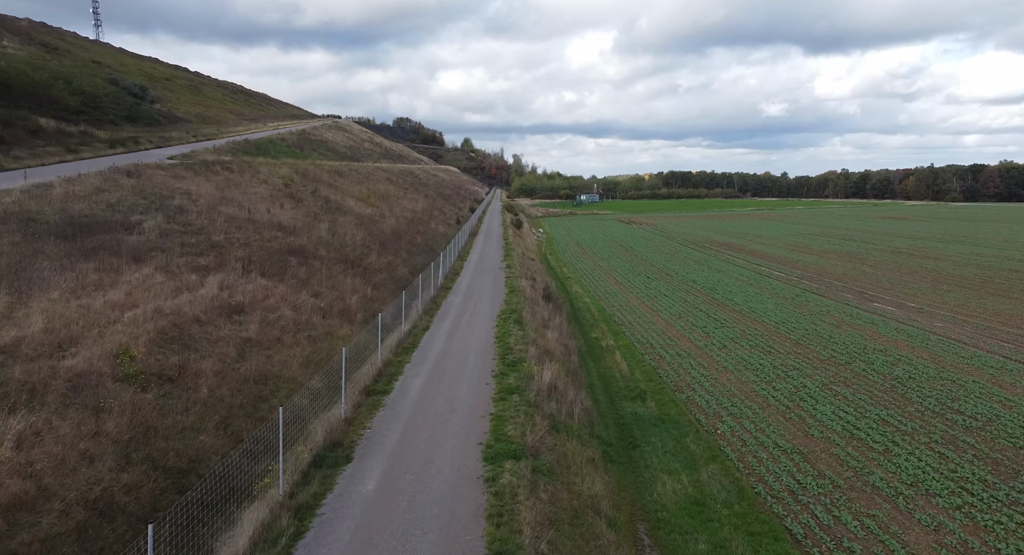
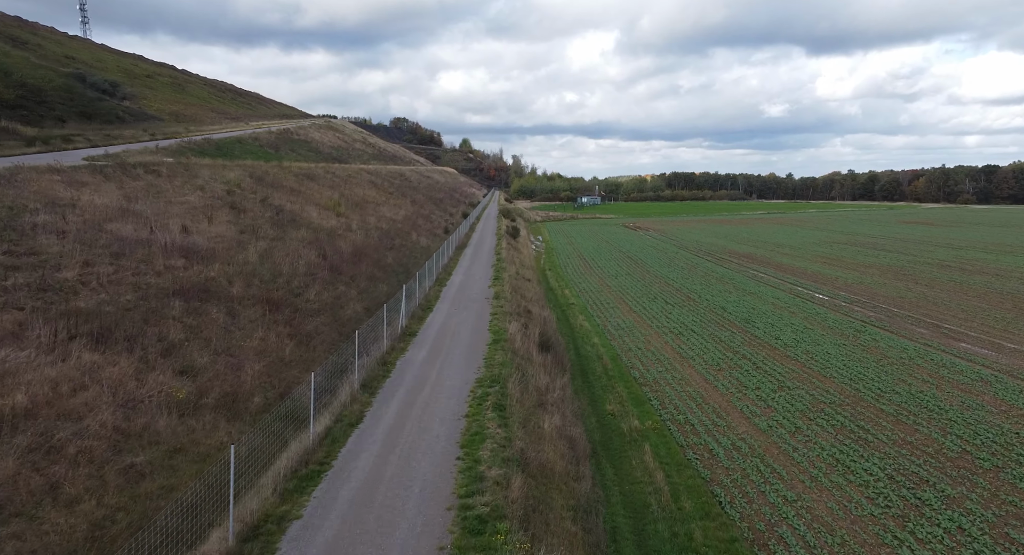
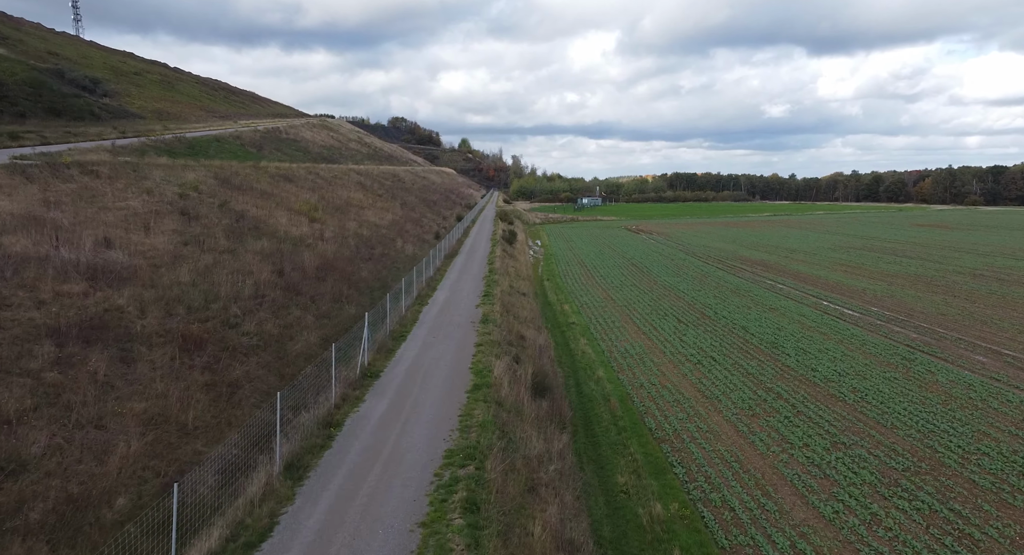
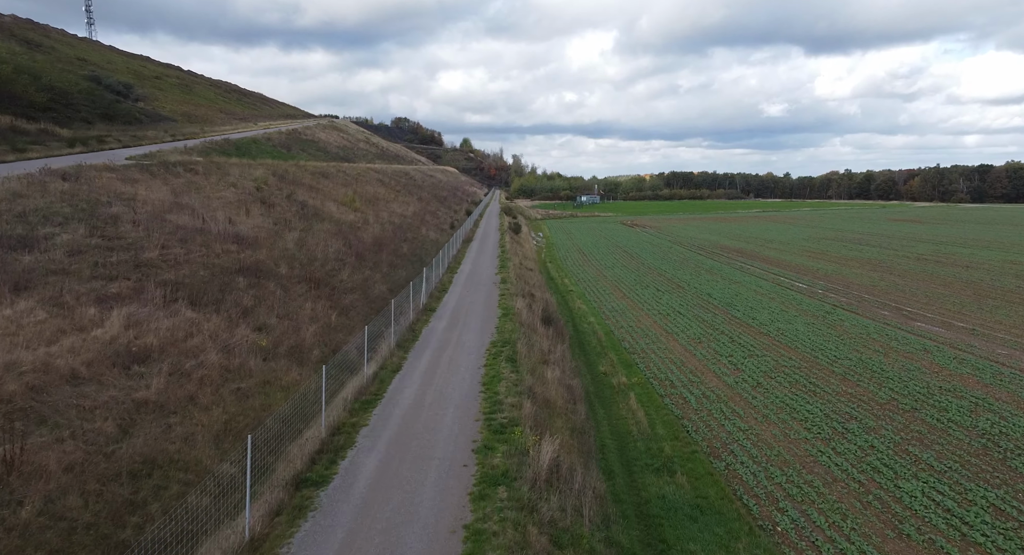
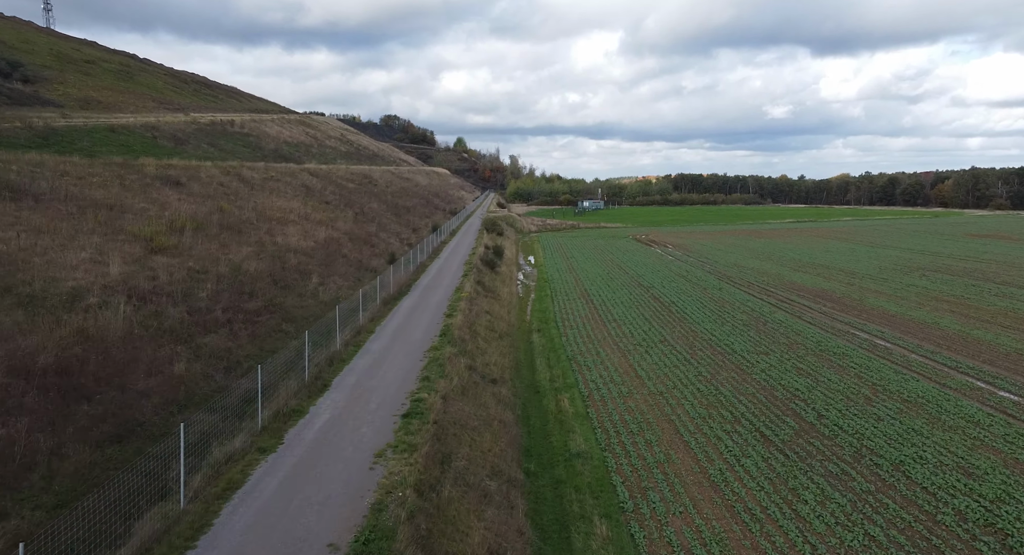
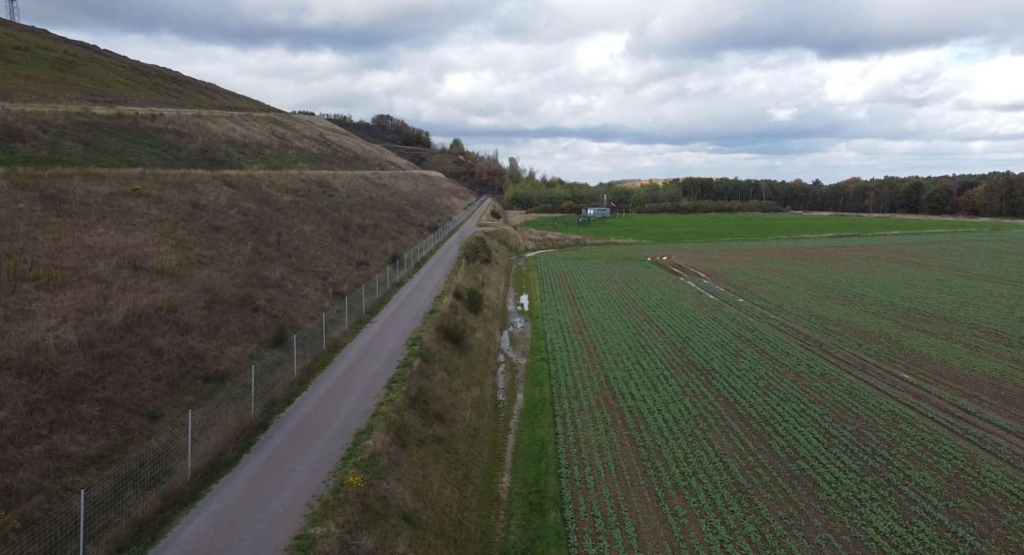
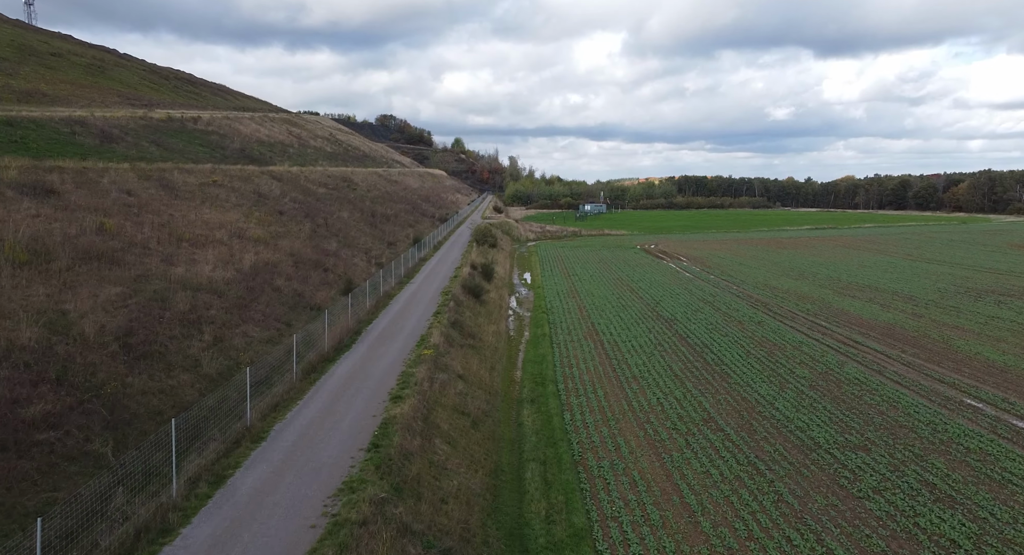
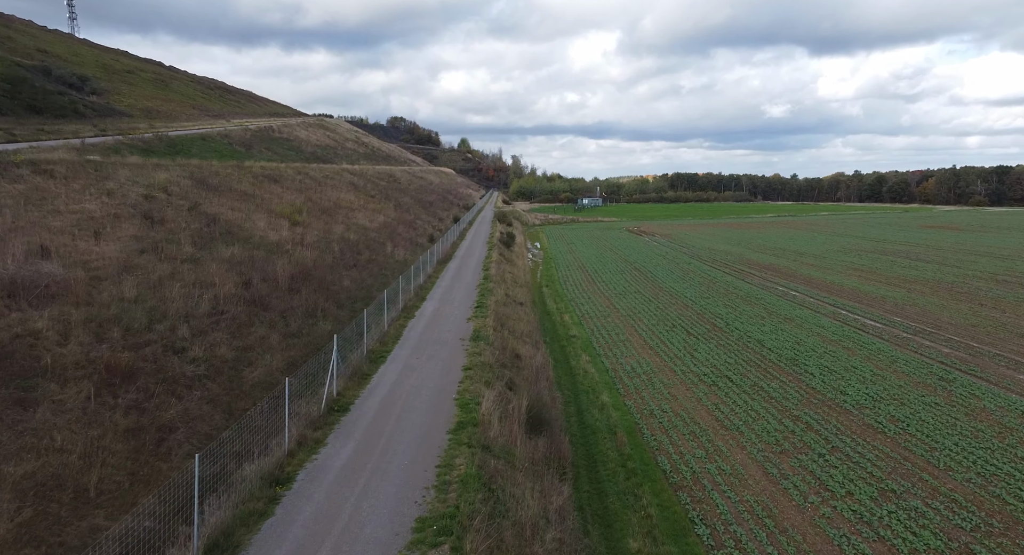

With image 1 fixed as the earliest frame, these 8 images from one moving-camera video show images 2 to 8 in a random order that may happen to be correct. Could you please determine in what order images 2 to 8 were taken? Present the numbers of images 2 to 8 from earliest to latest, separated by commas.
4, 2, 3, 8, 5, 7, 6
